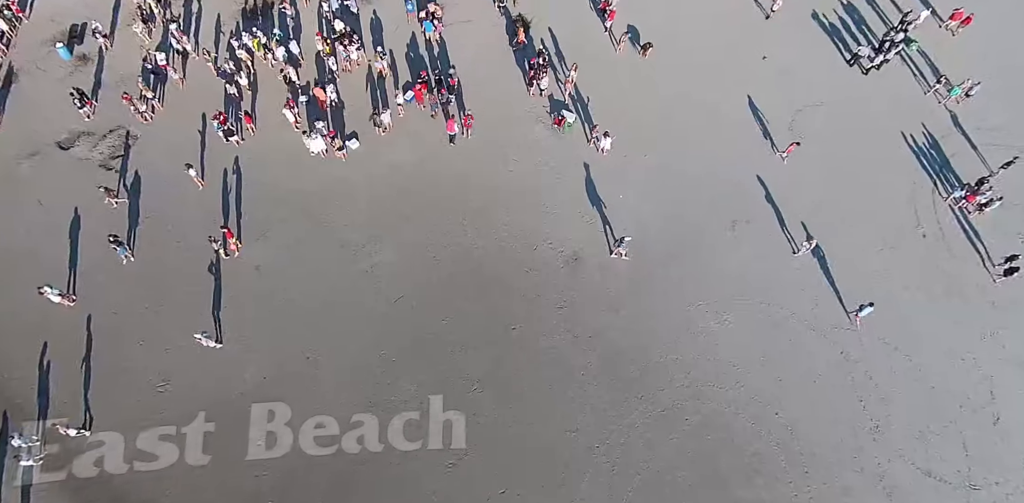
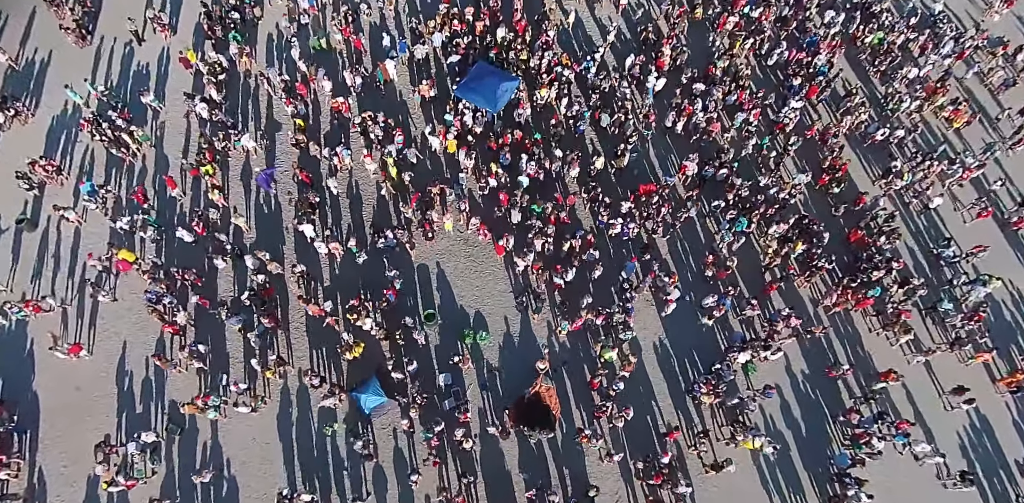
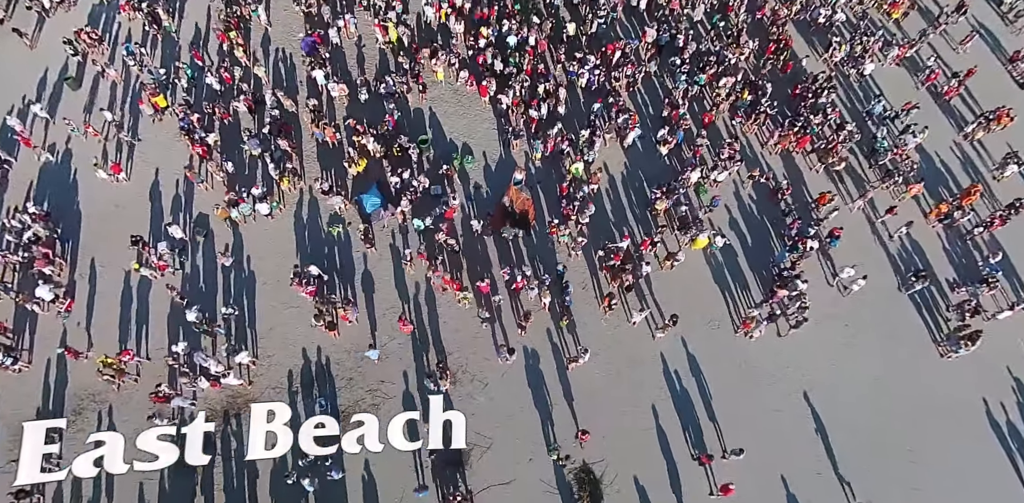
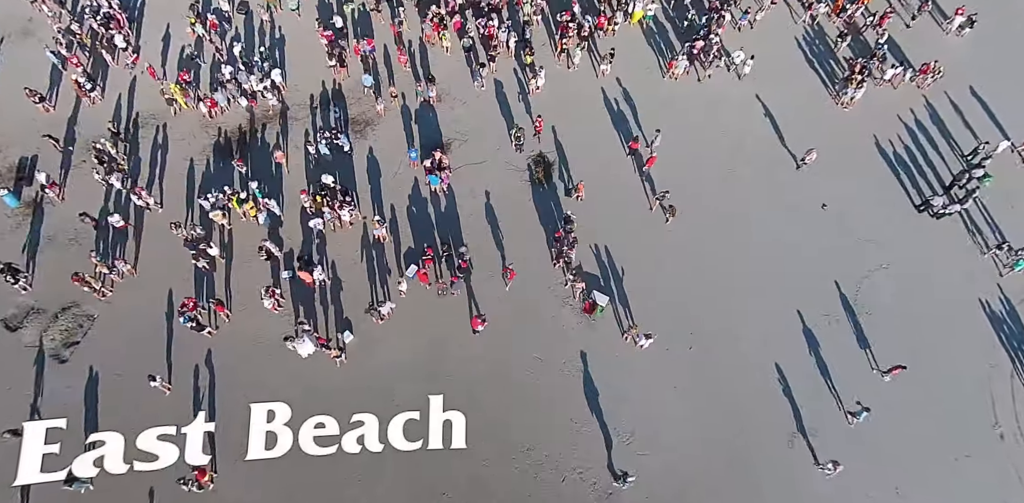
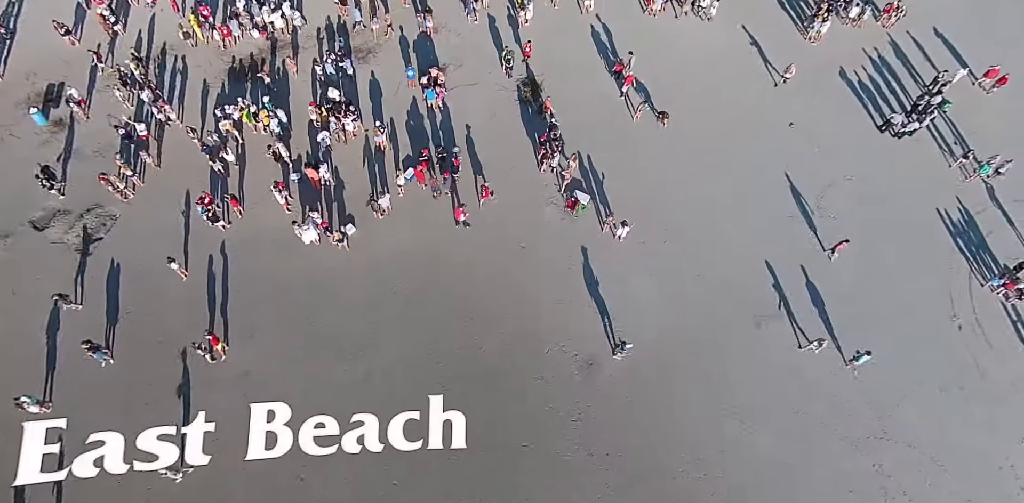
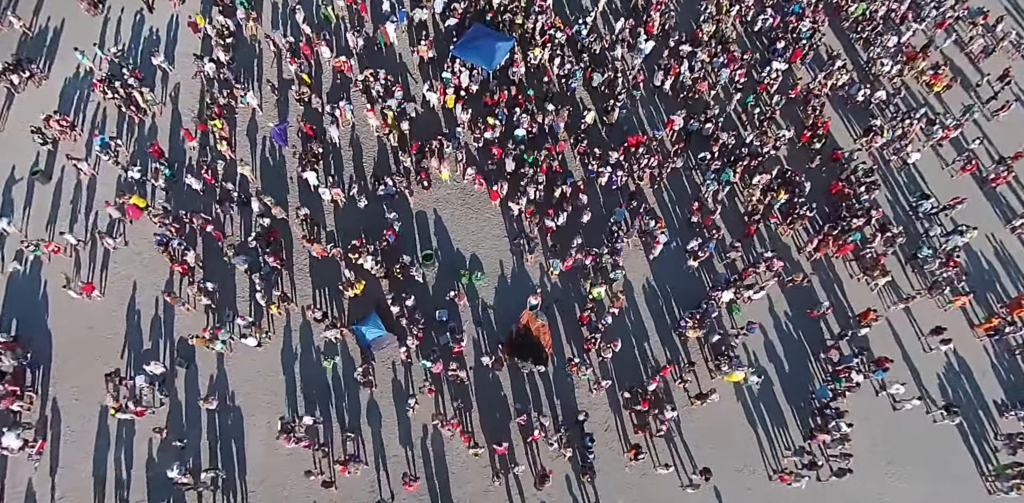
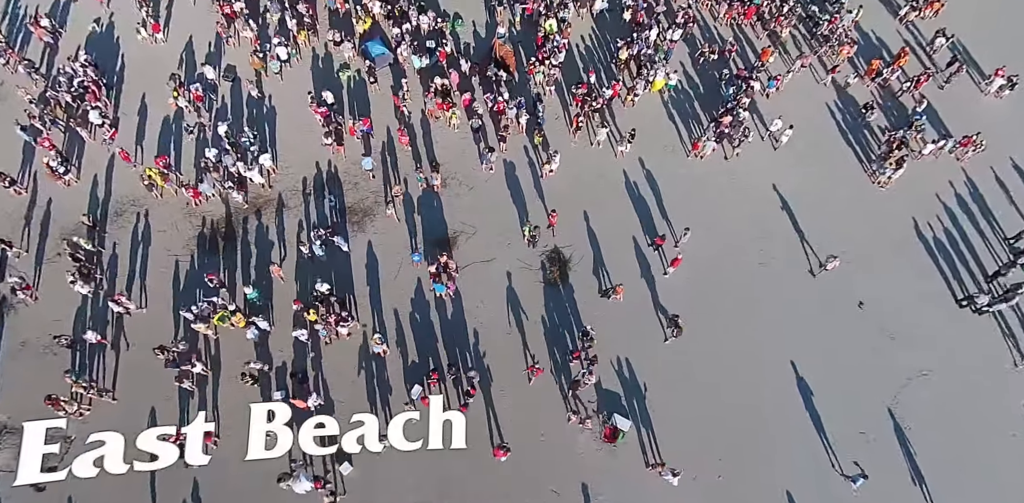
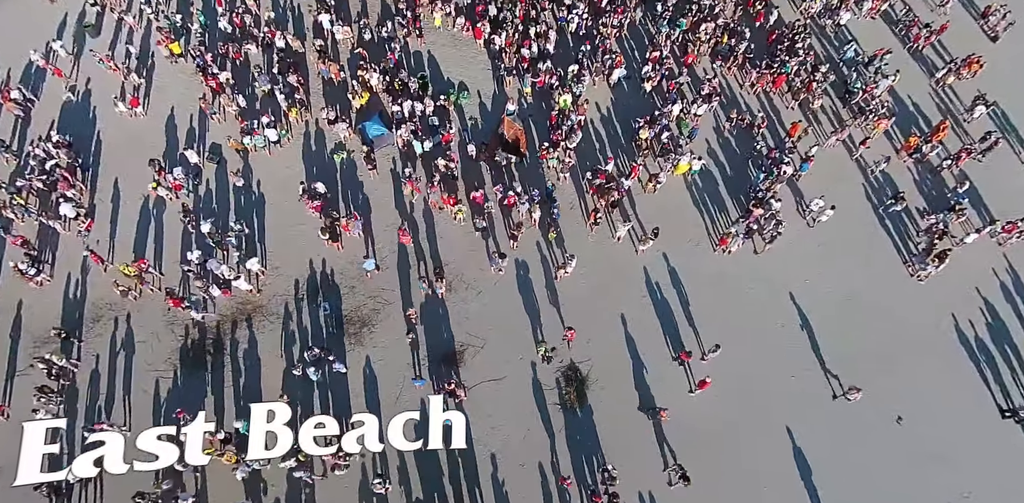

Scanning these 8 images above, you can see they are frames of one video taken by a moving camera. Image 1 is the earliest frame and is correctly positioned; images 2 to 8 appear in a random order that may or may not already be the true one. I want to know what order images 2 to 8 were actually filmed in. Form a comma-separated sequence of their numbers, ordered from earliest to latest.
5, 4, 7, 8, 3, 6, 2
